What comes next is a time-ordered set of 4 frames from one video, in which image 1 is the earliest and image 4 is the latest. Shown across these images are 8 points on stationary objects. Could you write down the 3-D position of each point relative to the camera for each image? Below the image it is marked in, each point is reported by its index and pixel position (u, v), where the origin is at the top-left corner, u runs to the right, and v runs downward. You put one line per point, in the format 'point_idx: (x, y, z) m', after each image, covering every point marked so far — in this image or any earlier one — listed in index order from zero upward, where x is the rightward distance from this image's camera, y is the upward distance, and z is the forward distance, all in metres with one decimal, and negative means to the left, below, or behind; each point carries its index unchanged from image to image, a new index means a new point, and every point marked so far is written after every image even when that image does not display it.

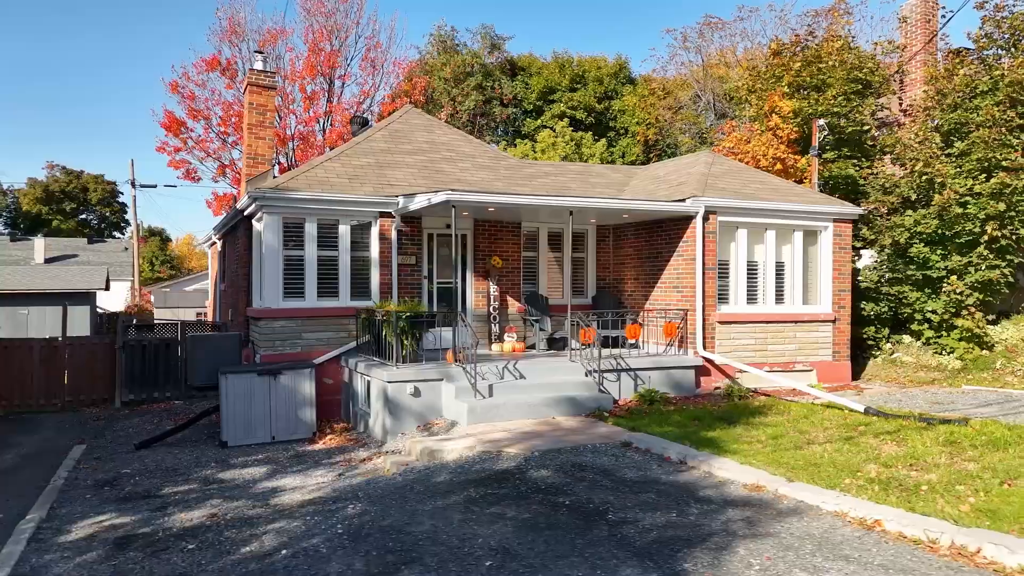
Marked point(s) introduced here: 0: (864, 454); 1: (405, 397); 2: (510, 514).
0: (+3.4, -1.6, +6.9) m
1: (-1.4, -1.4, +9.2) m
2: (0.0, -1.7, +5.5) m
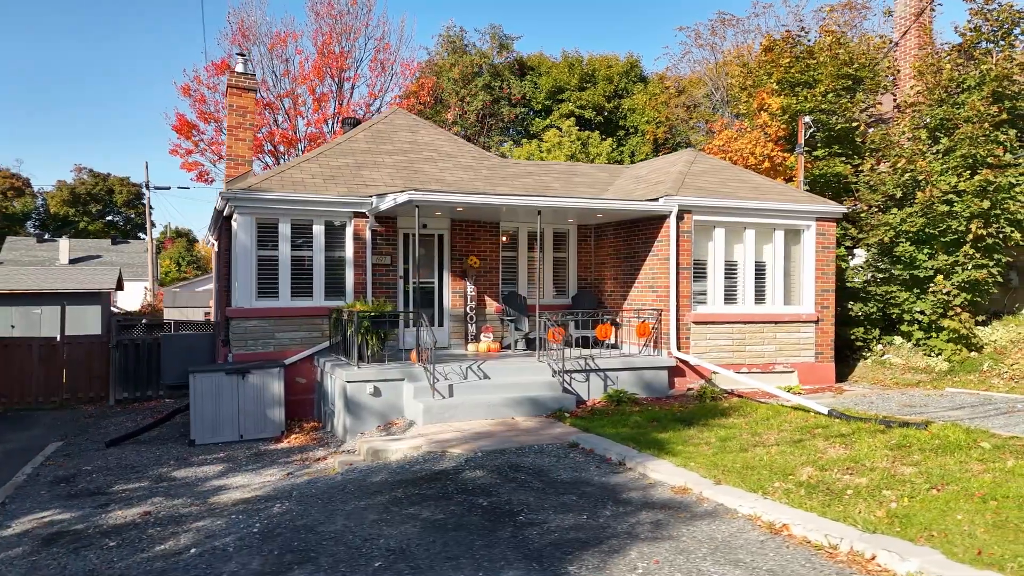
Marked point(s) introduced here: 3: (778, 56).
0: (+2.8, -1.6, +6.7) m
1: (-1.9, -1.4, +9.2) m
2: (-0.7, -1.7, +5.4) m
3: (+5.8, +5.1, +15.6) m
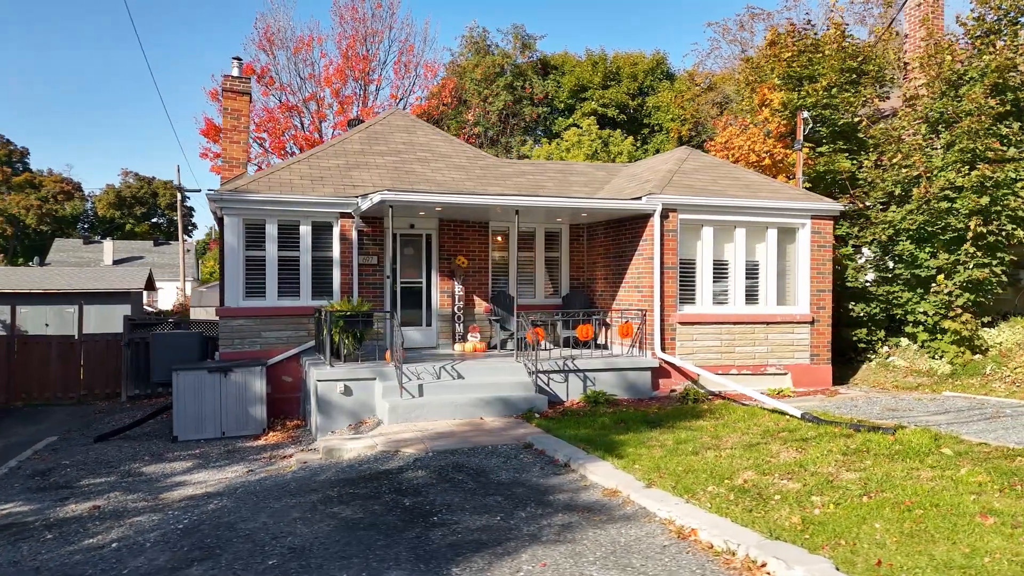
0: (+2.2, -1.6, +6.5) m
1: (-2.3, -1.4, +9.3) m
2: (-1.3, -1.7, +5.4) m
3: (+5.8, +5.1, +15.2) m
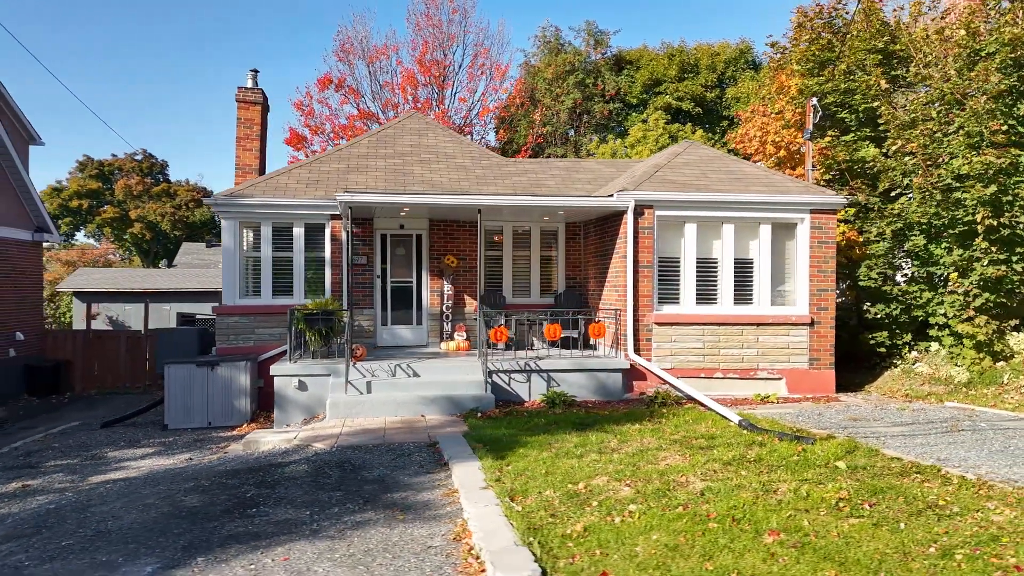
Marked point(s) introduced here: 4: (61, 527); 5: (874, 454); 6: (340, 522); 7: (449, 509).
0: (+1.0, -1.6, +6.3) m
1: (-3.0, -1.4, +9.7) m
2: (-2.6, -1.7, +5.8) m
3: (+5.9, +5.1, +14.3) m
4: (-3.3, -1.7, +5.2) m
5: (+3.3, -1.5, +6.4) m
6: (-1.2, -1.7, +5.0) m
7: (-0.5, -1.7, +5.4) m
